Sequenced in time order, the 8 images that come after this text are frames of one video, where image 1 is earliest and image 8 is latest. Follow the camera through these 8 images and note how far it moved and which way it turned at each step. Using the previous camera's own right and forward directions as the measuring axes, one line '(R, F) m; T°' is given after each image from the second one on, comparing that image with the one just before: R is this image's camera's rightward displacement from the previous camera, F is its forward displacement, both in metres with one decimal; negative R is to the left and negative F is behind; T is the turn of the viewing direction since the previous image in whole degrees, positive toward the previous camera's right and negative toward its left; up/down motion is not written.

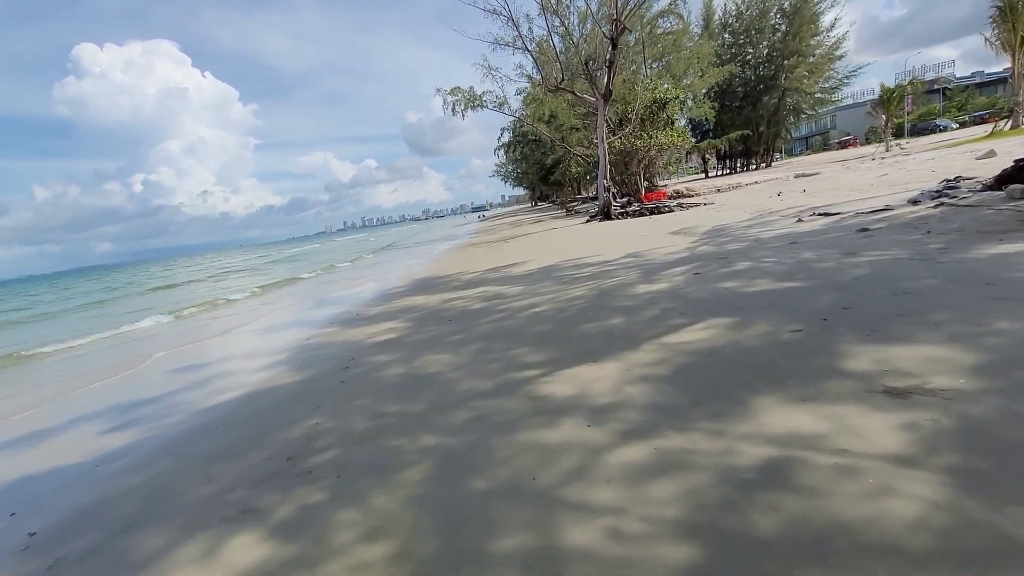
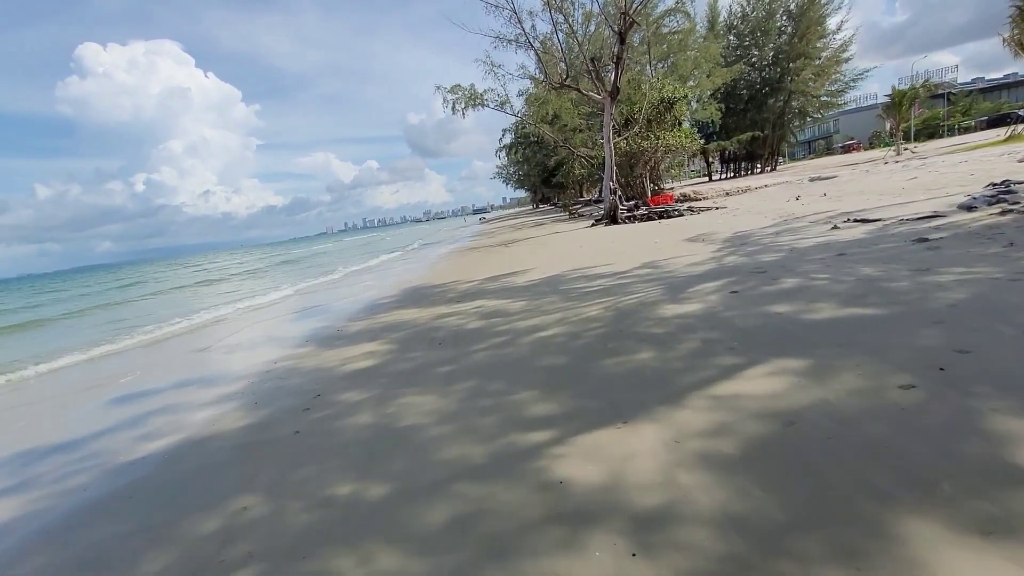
(0.0, +0.9) m; 0°
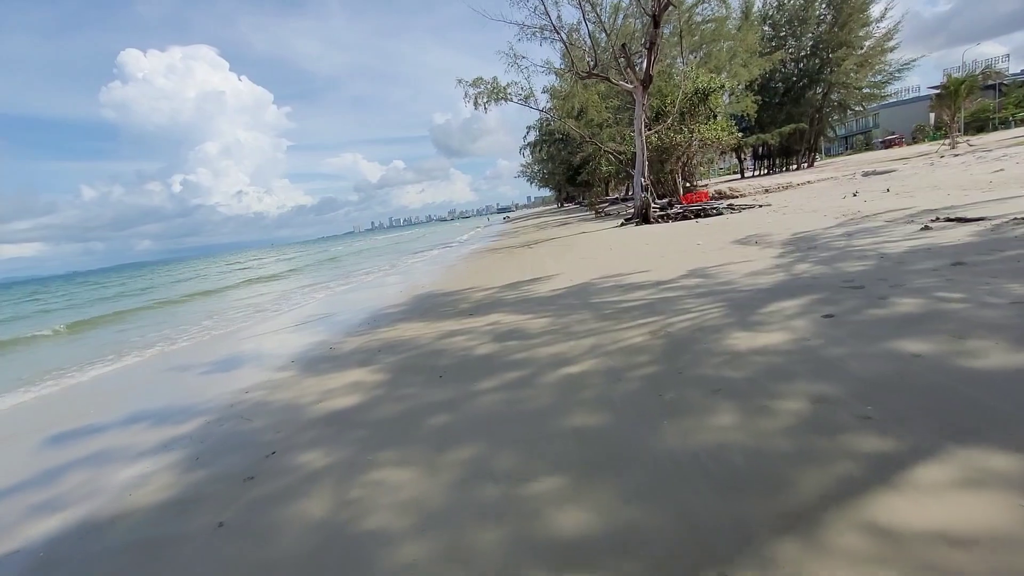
(0.0, +1.0) m; -3°
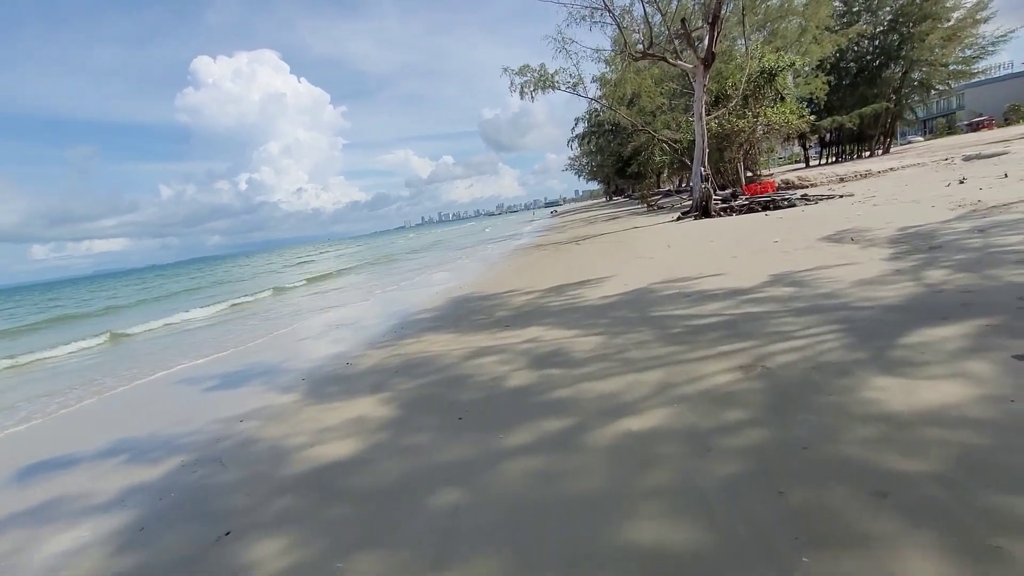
(0.0, +0.9) m; -5°
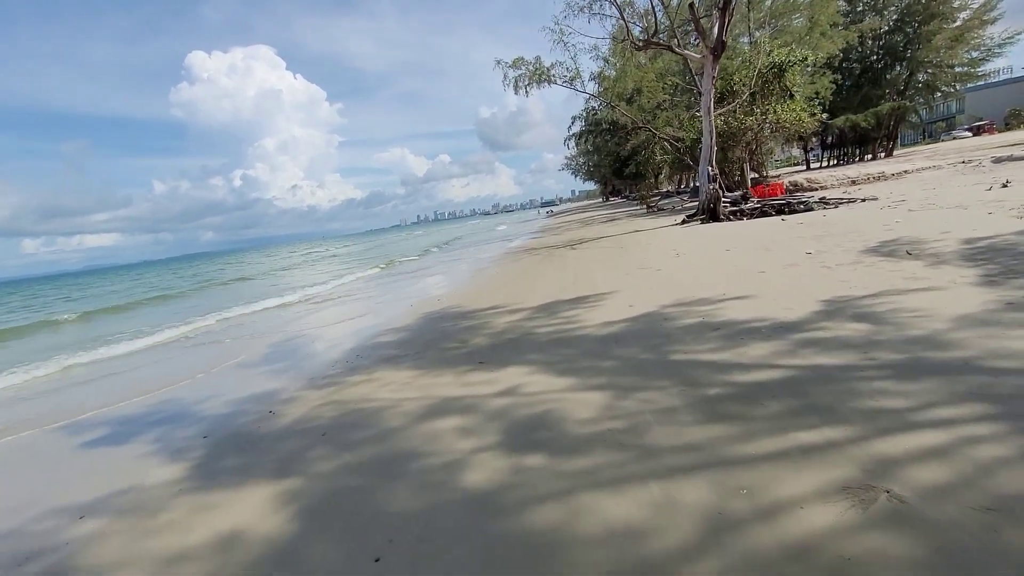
(+0.2, +1.2) m; +1°
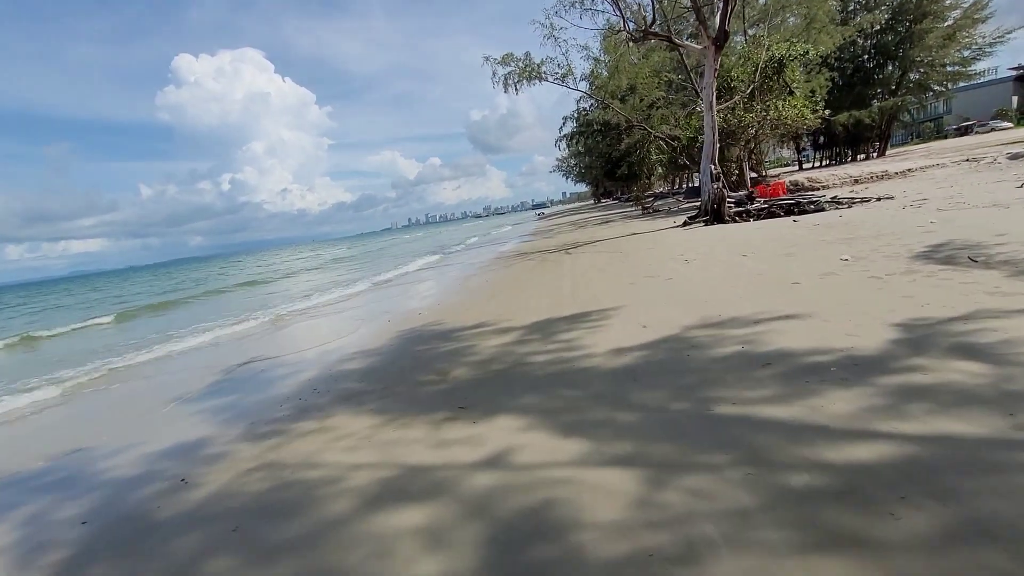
(0.0, +0.9) m; +1°
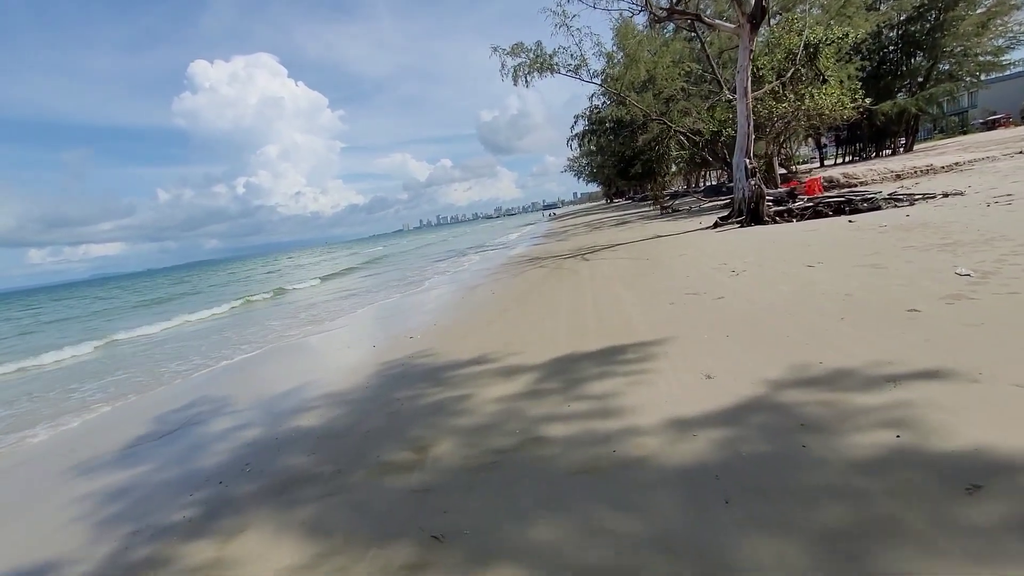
(0.0, +1.2) m; -1°
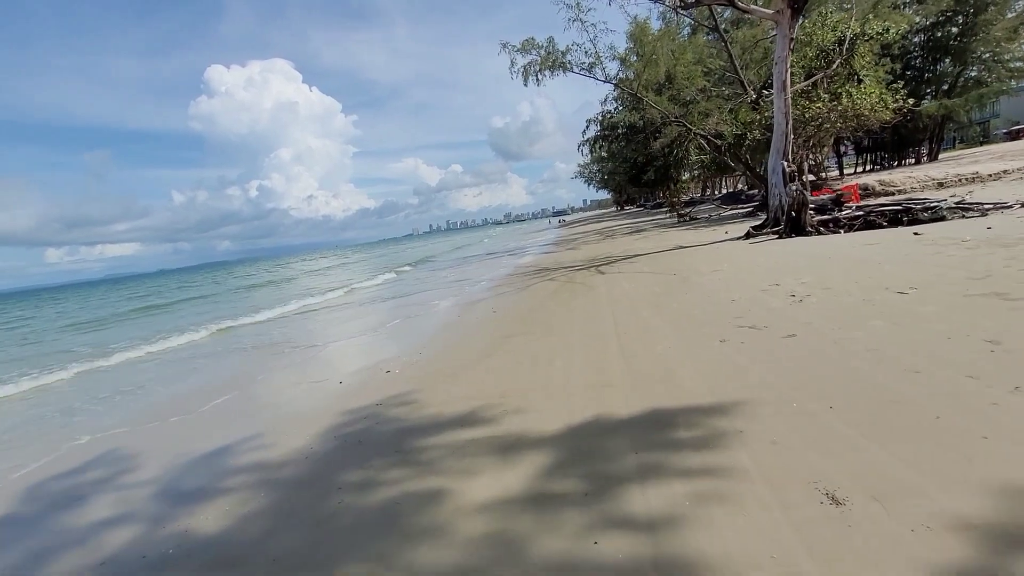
(+0.1, +1.2) m; -1°
